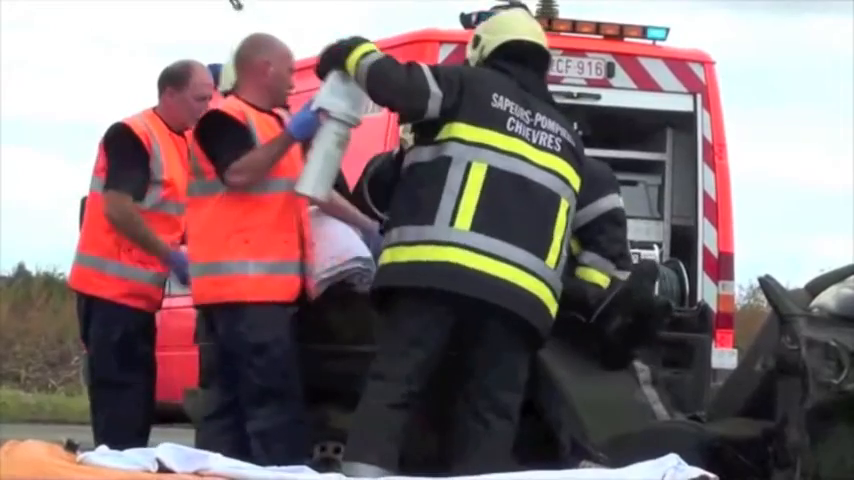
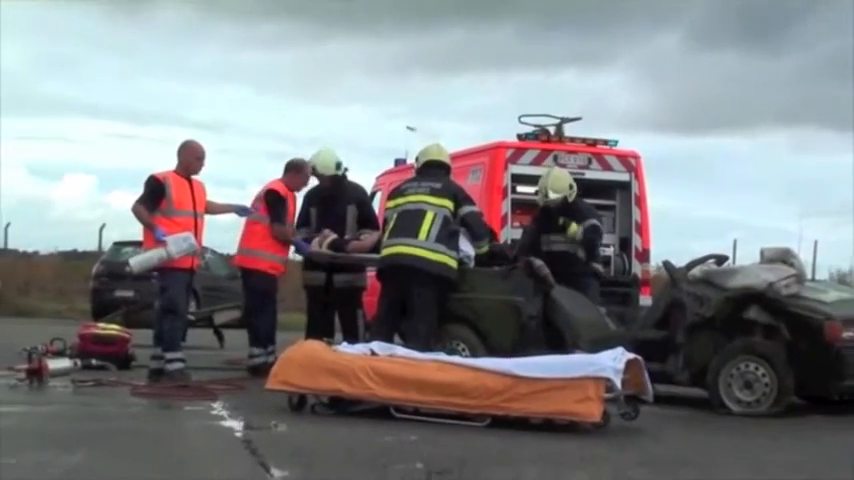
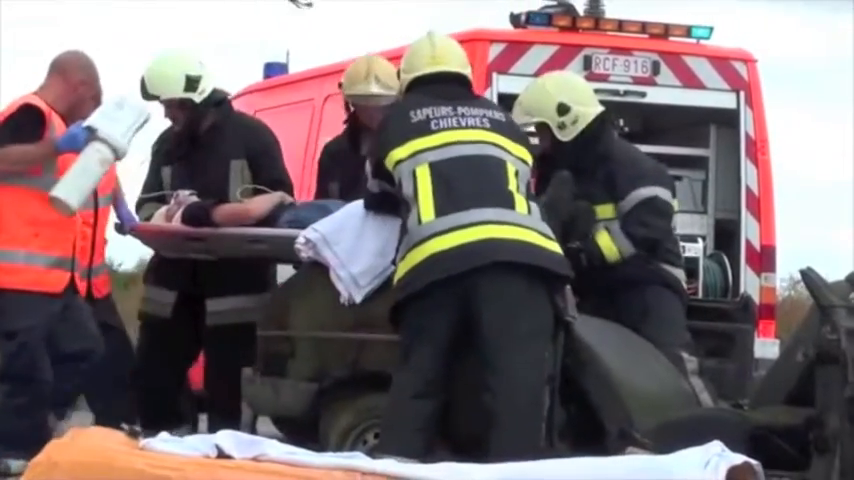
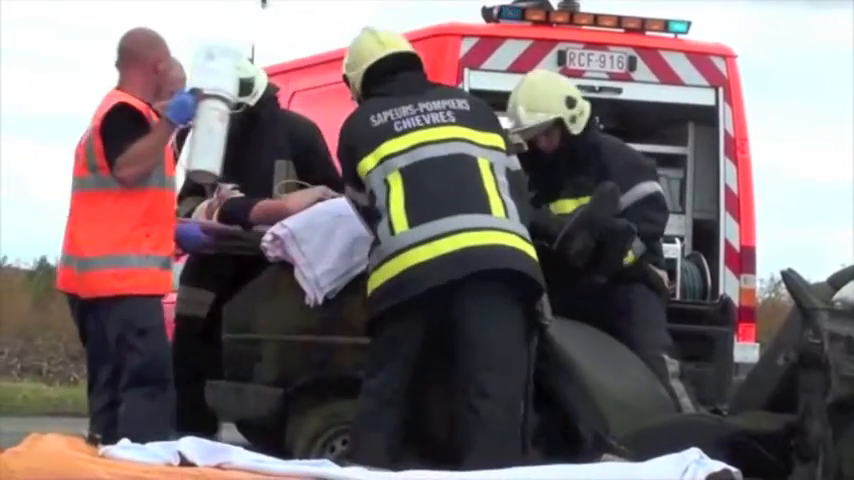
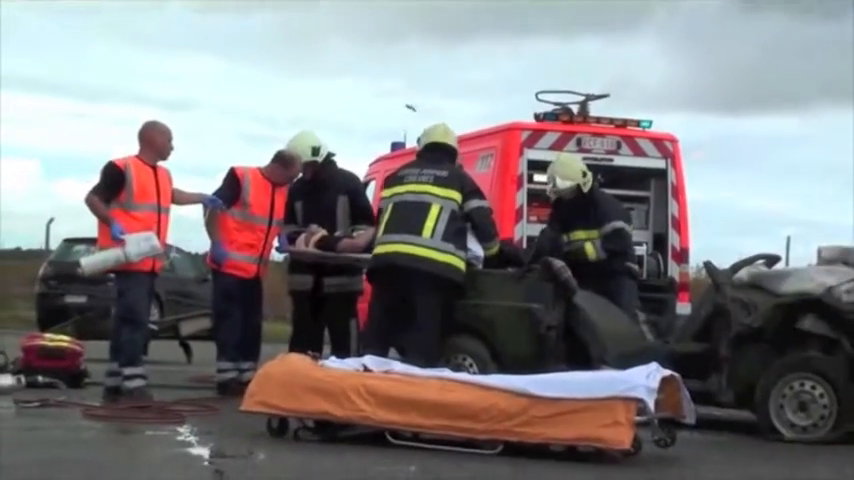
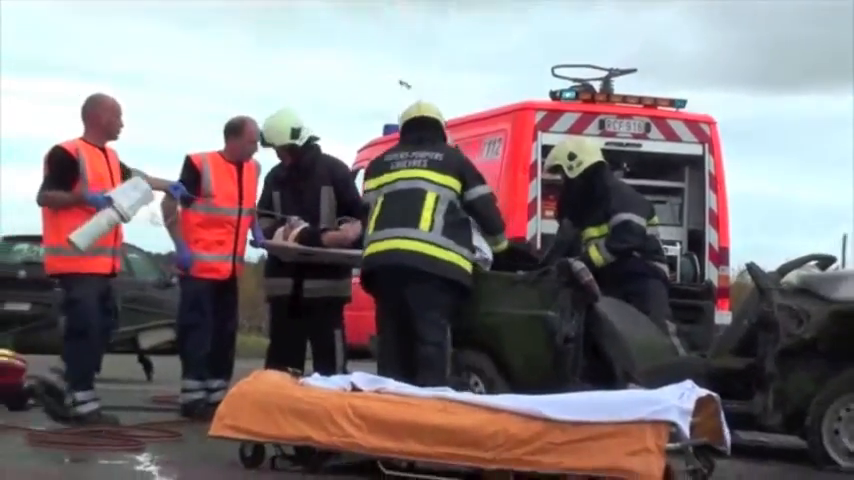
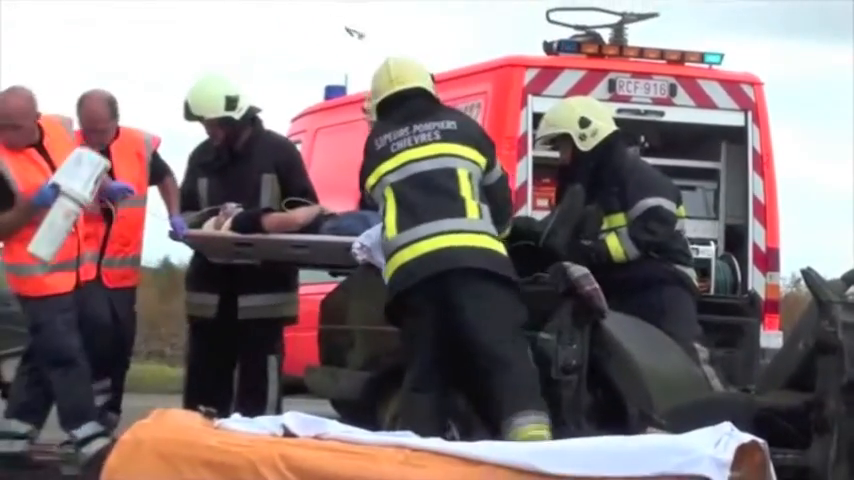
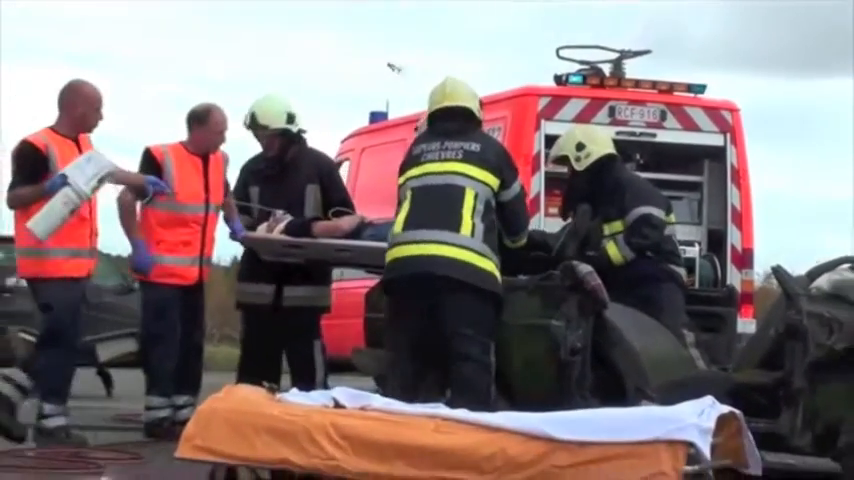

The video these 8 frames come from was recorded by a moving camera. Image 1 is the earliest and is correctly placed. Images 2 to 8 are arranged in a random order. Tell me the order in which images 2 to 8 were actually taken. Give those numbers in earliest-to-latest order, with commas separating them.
4, 3, 7, 8, 6, 5, 2
